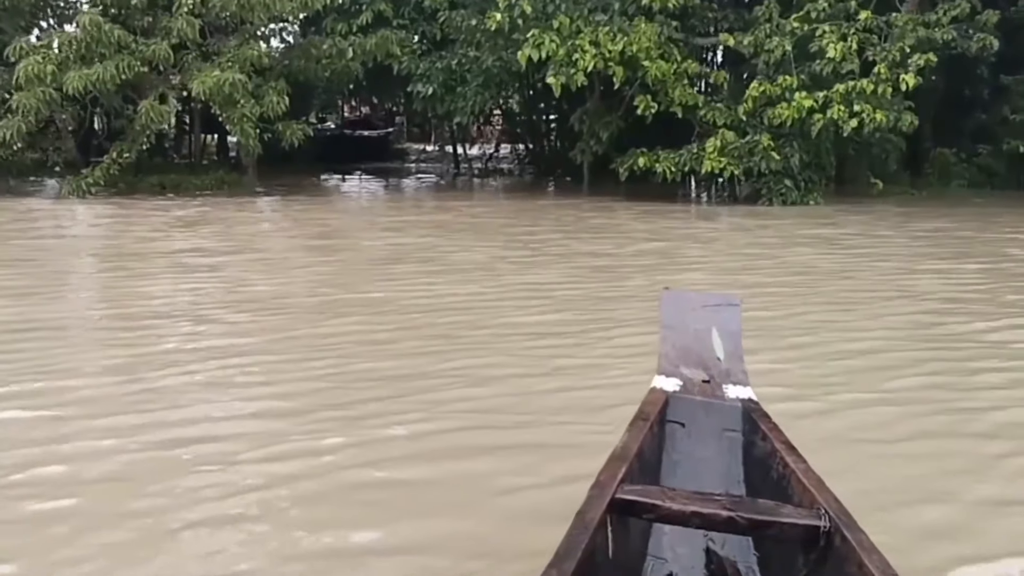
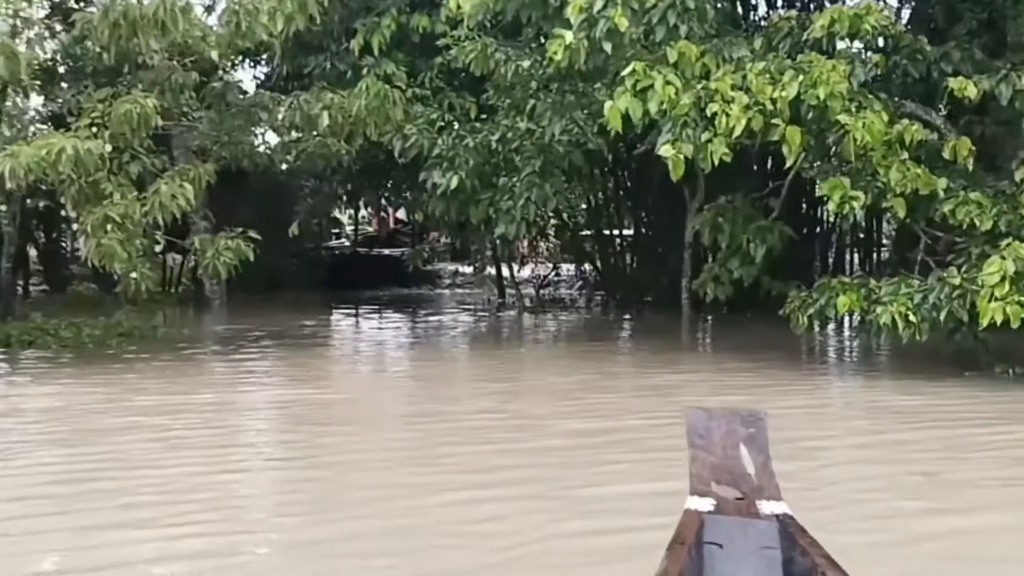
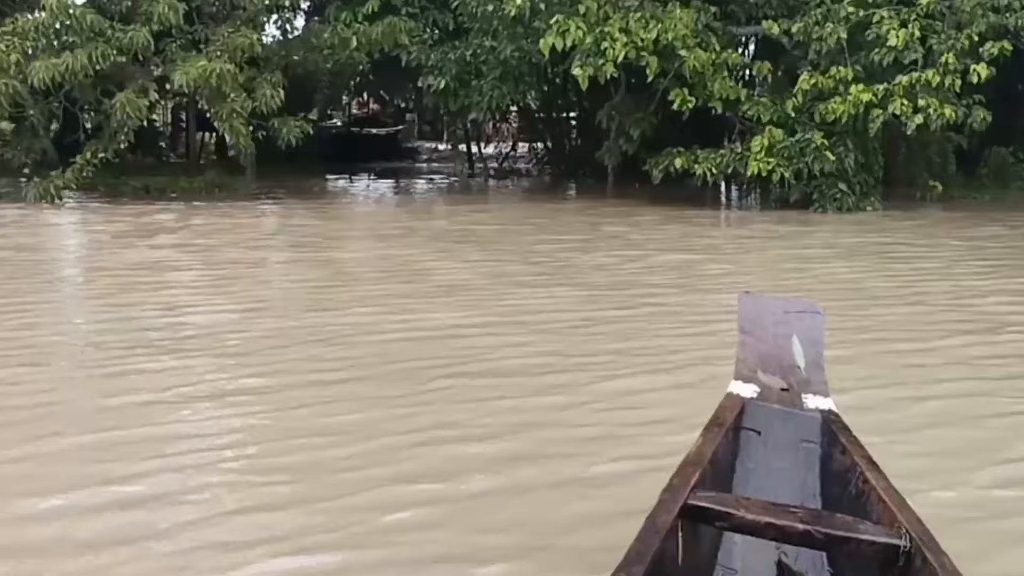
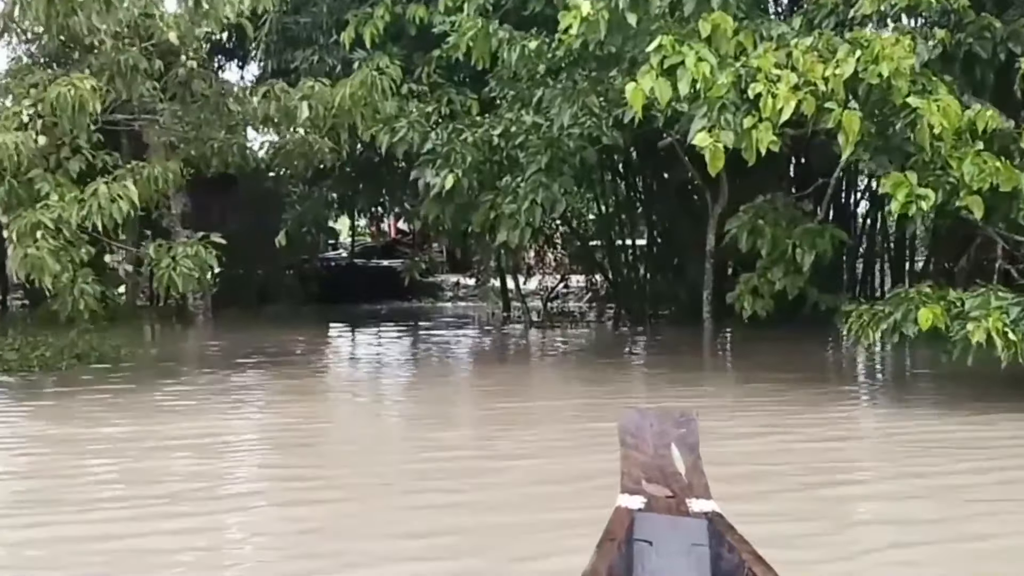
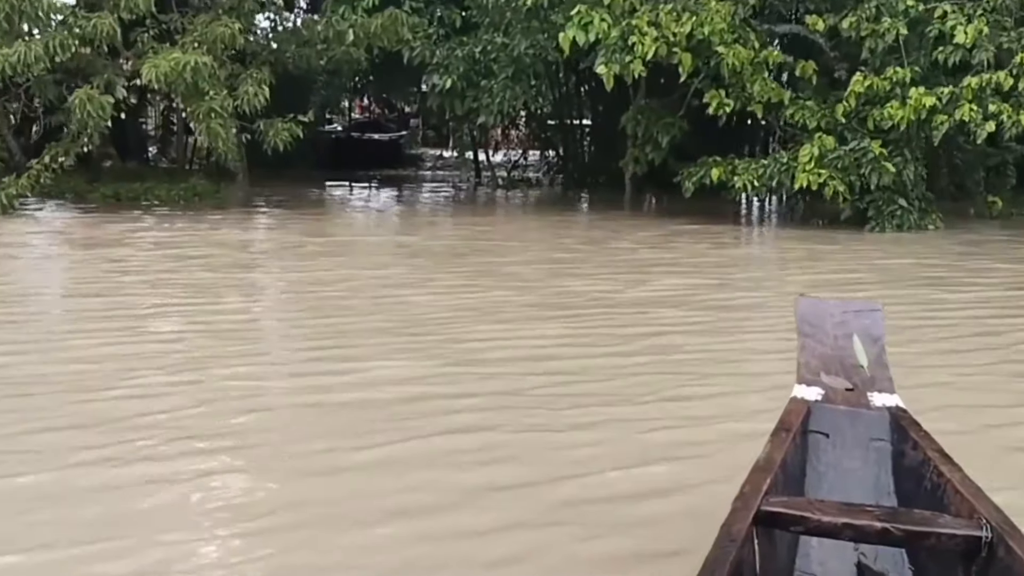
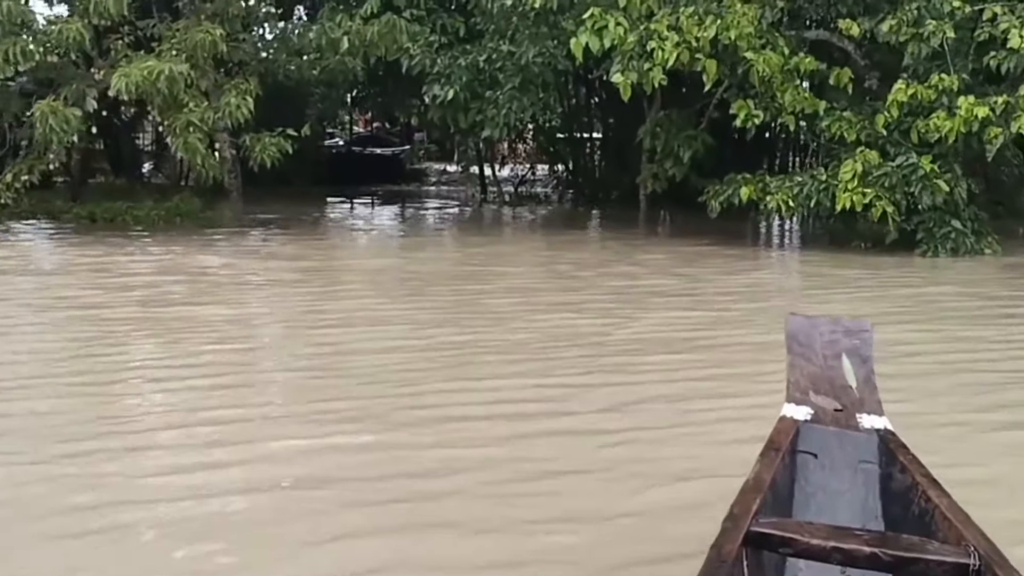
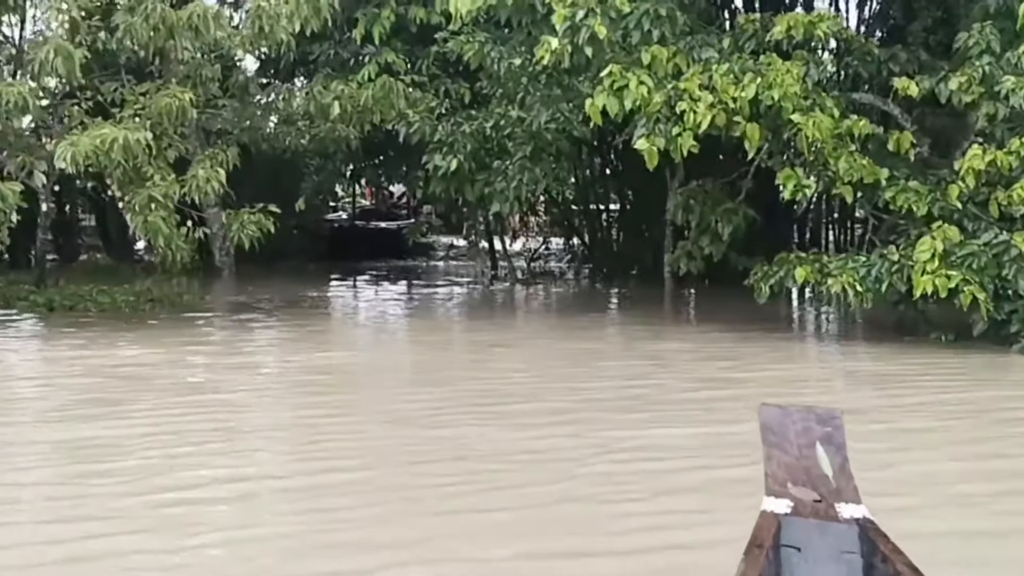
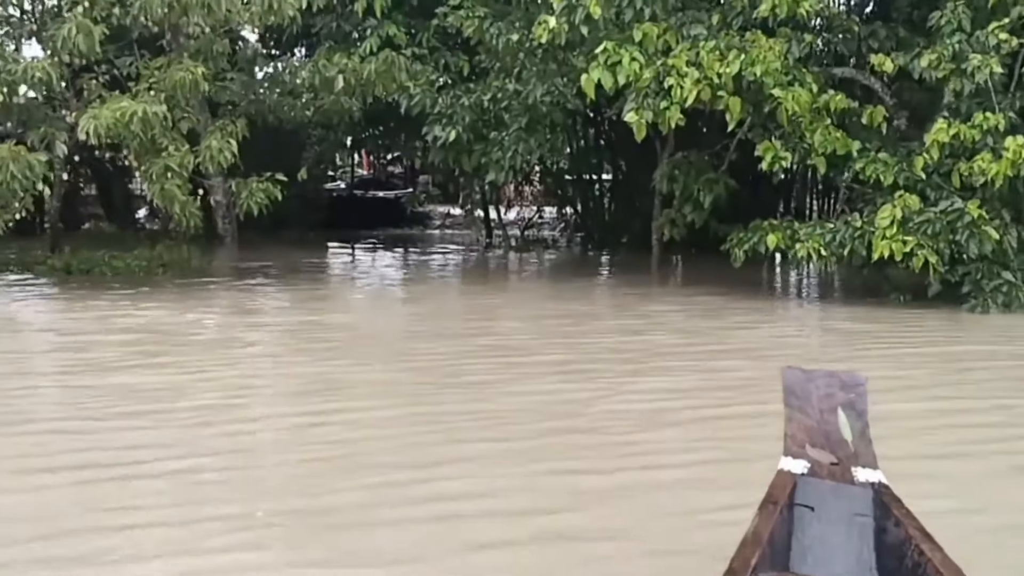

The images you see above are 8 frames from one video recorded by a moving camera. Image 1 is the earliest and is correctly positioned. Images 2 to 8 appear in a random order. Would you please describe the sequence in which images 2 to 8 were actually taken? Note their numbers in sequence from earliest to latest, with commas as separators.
3, 5, 6, 8, 7, 2, 4
